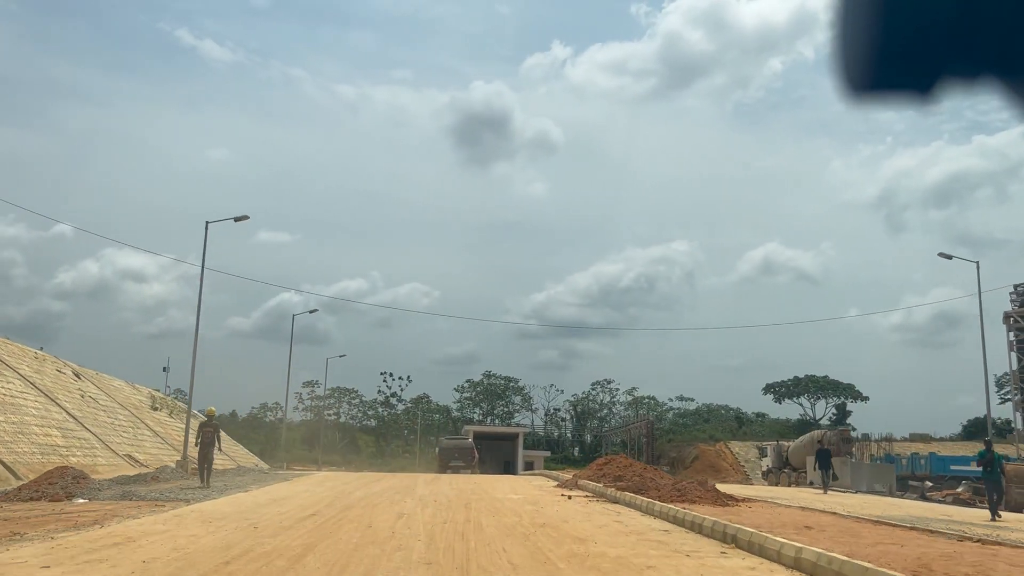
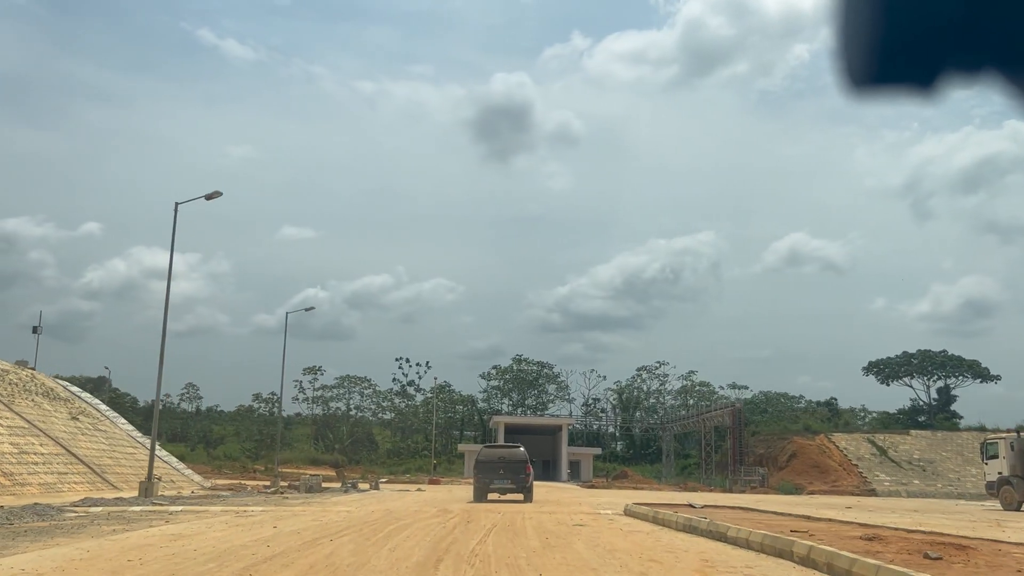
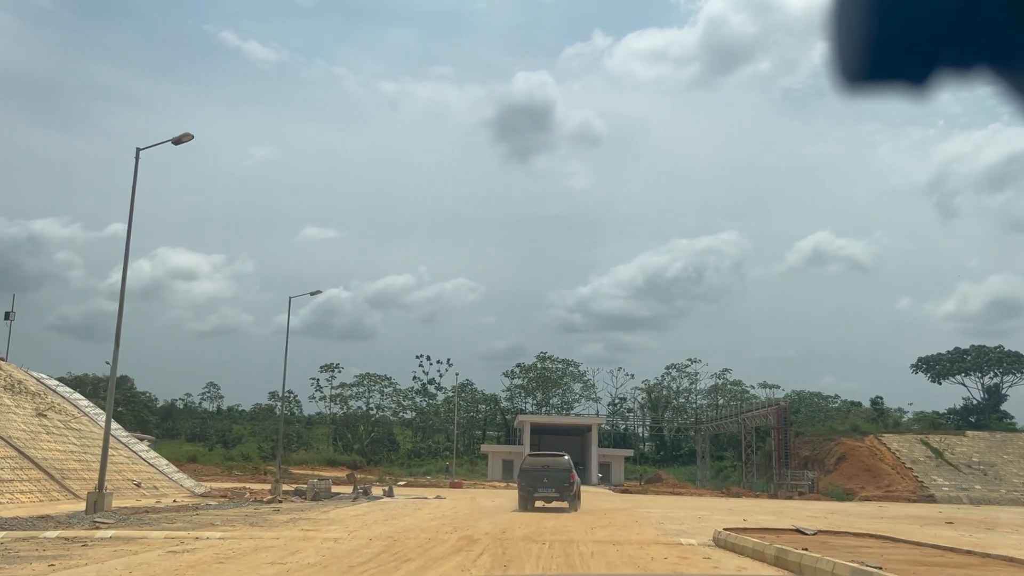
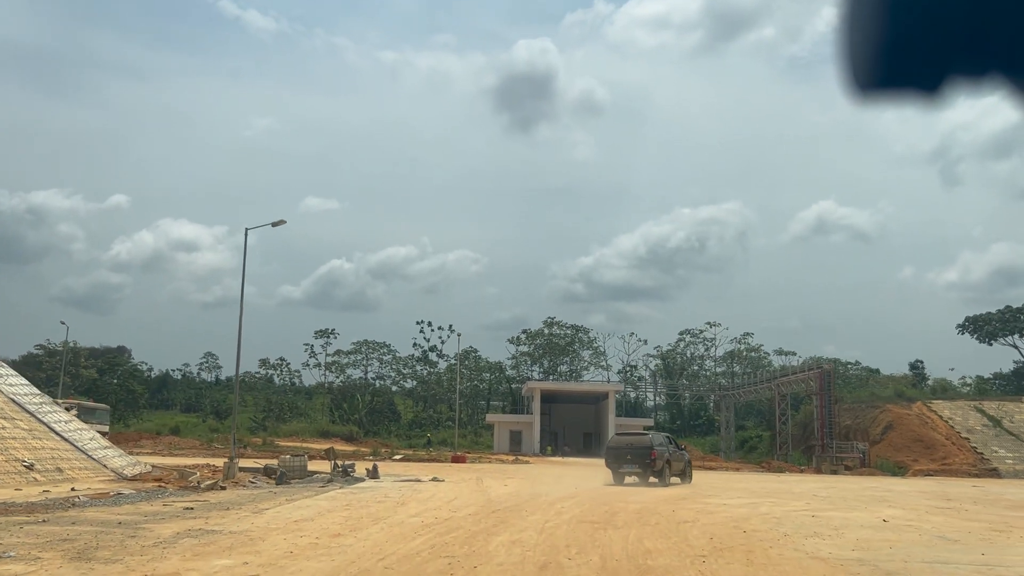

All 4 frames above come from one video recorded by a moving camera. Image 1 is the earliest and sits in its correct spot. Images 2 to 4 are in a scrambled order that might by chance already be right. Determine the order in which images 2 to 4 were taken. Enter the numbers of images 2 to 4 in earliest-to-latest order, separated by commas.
2, 3, 4
